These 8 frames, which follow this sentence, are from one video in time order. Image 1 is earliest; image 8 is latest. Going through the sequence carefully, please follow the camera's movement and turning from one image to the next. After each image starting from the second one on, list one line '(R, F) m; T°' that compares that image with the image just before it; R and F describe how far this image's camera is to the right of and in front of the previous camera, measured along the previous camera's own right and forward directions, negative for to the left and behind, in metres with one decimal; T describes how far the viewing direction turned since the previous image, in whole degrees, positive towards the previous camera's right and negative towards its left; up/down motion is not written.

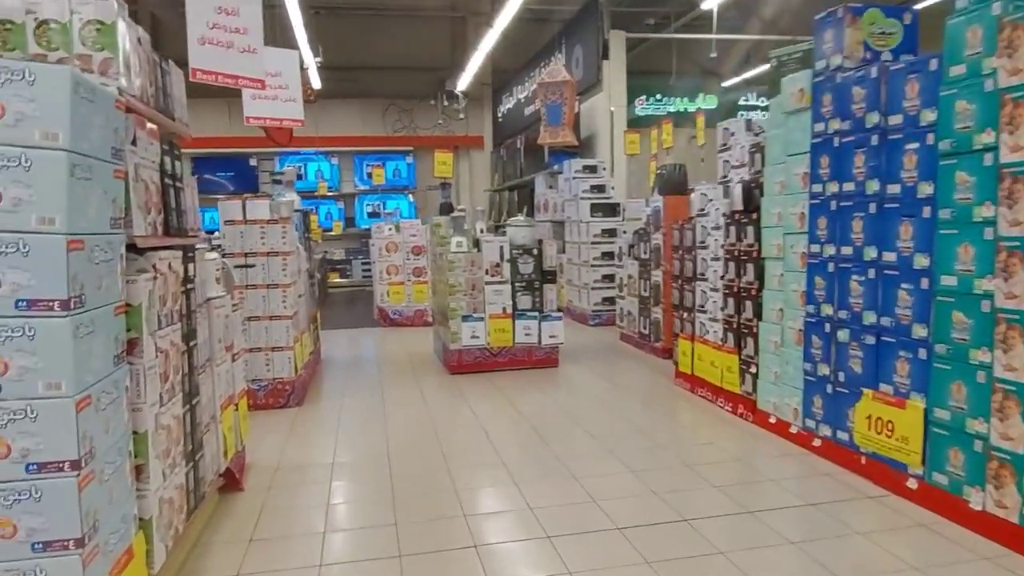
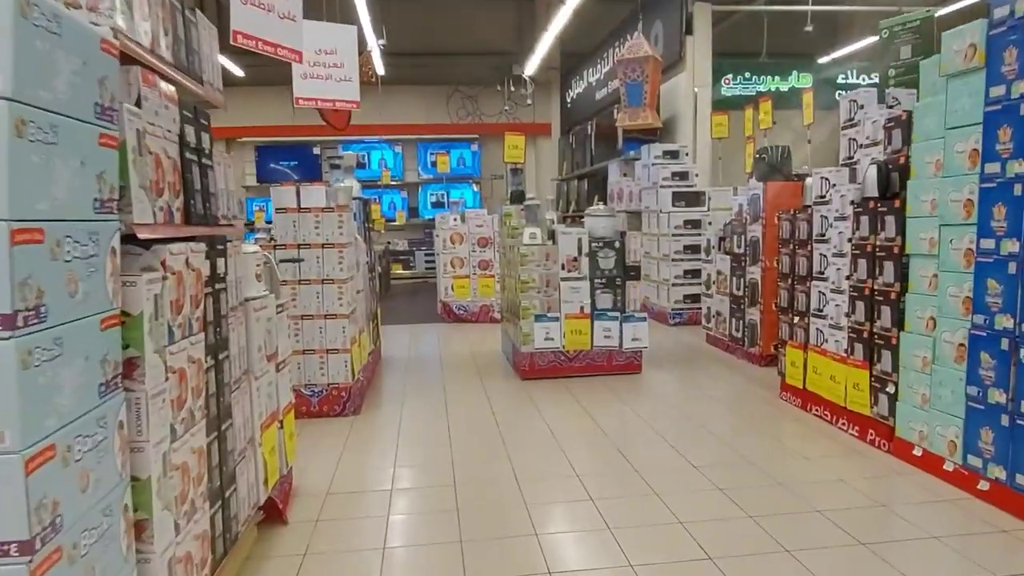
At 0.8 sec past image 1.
(-0.1, +0.7) m; -5°
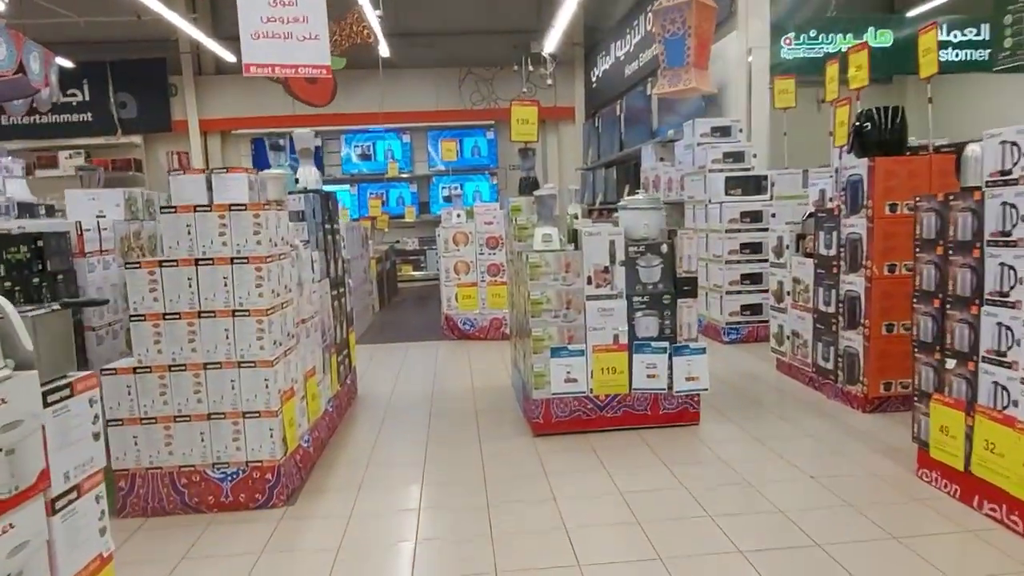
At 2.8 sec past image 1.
(+0.1, +1.6) m; -2°
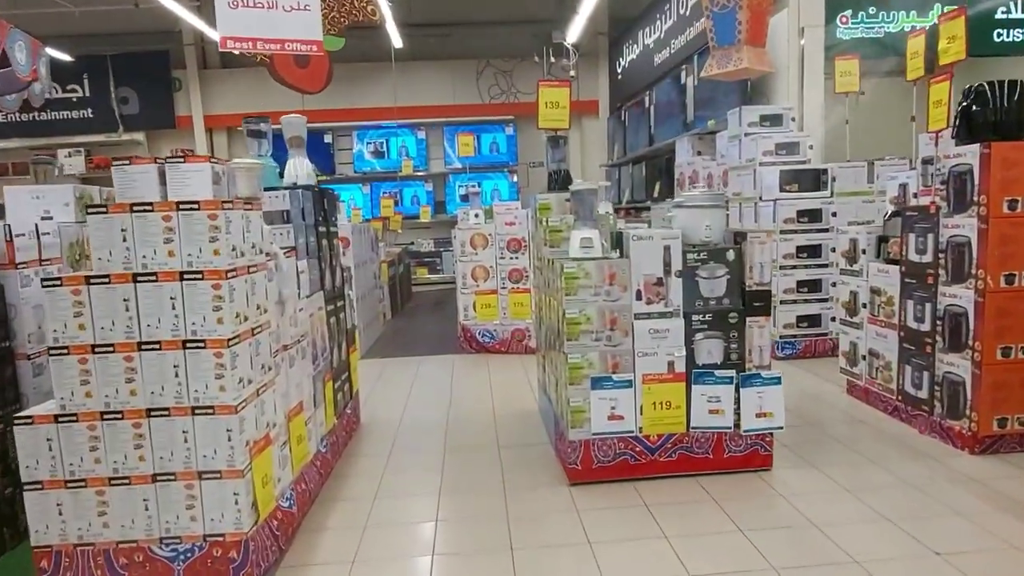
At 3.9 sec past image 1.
(-0.1, +0.8) m; -1°
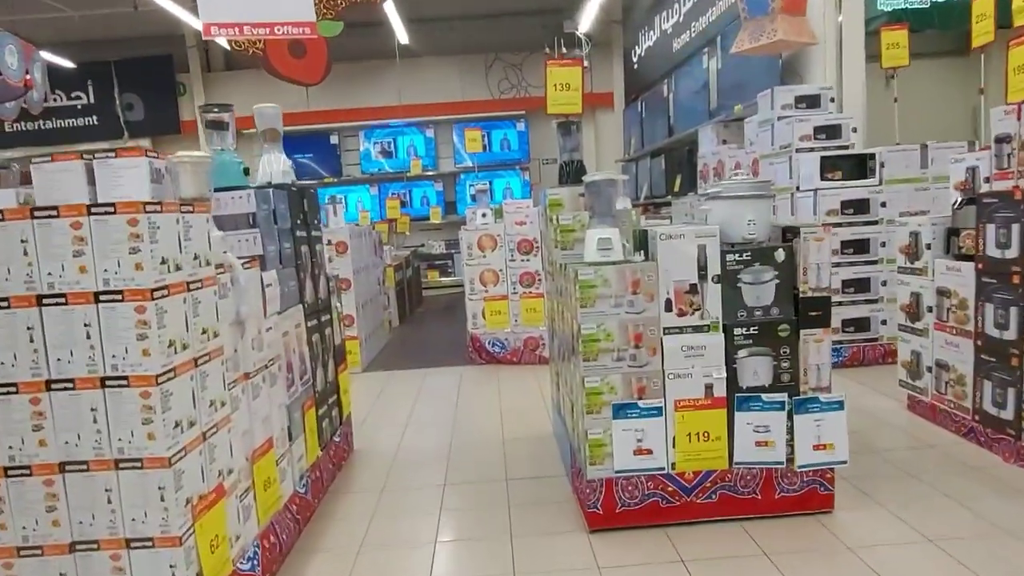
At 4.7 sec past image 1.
(+0.1, +0.6) m; -1°
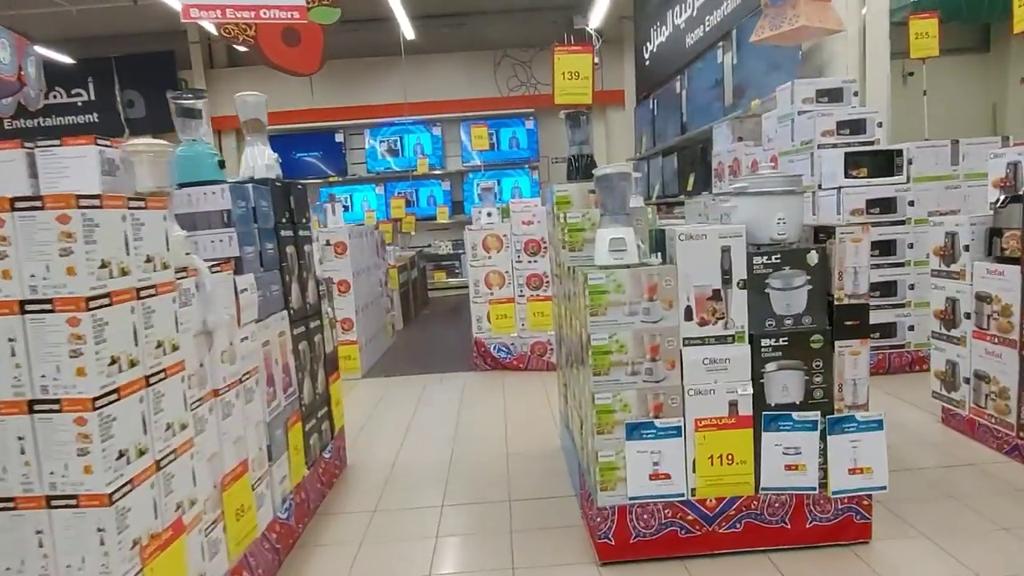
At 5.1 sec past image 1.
(0.0, +0.3) m; -1°
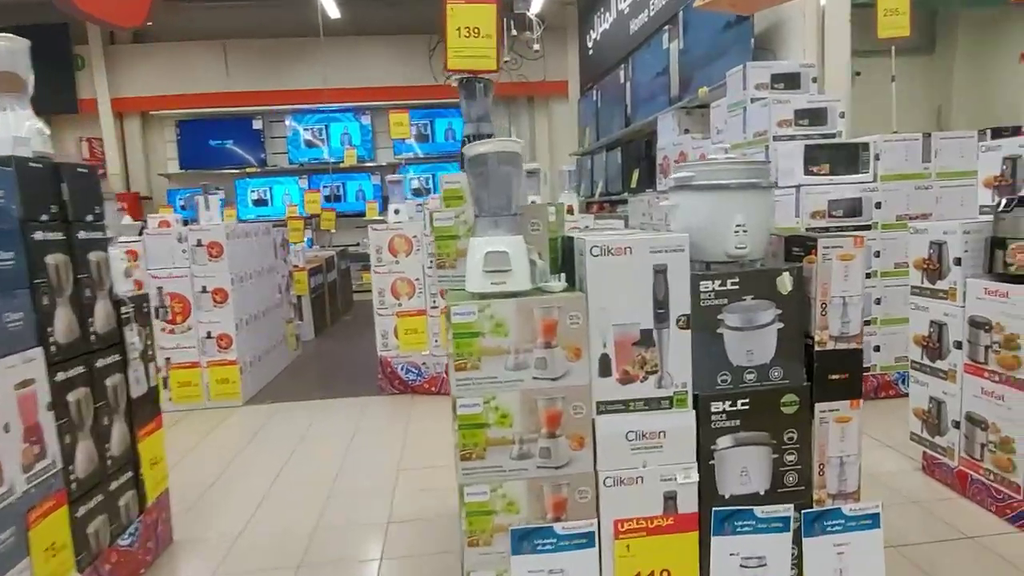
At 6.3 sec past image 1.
(+0.3, +0.9) m; +4°
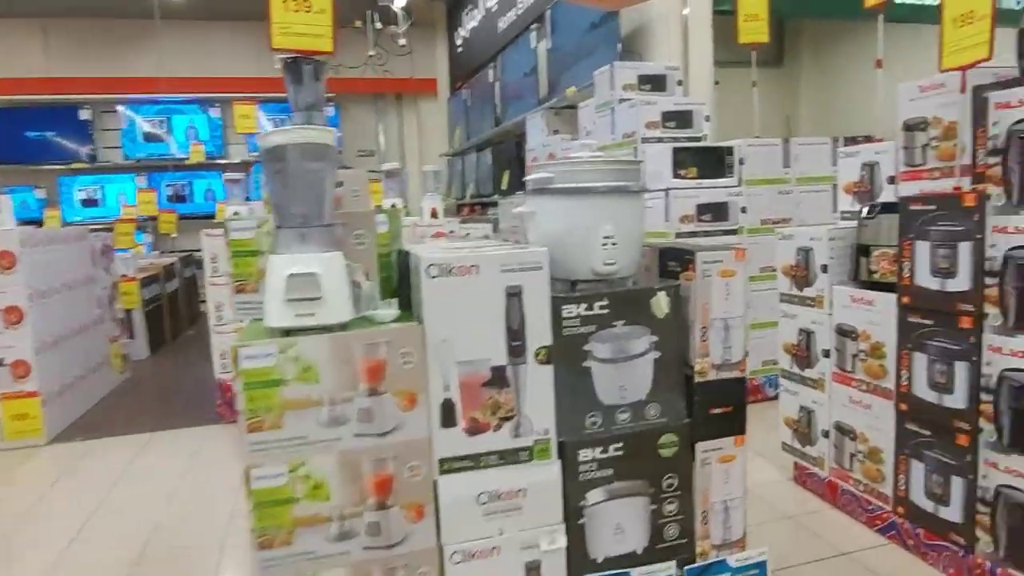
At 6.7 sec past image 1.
(+0.1, +0.3) m; +10°
